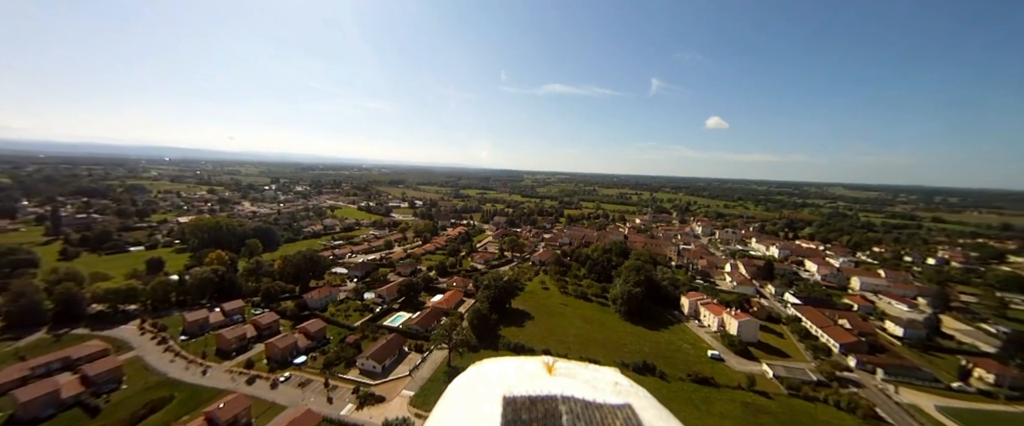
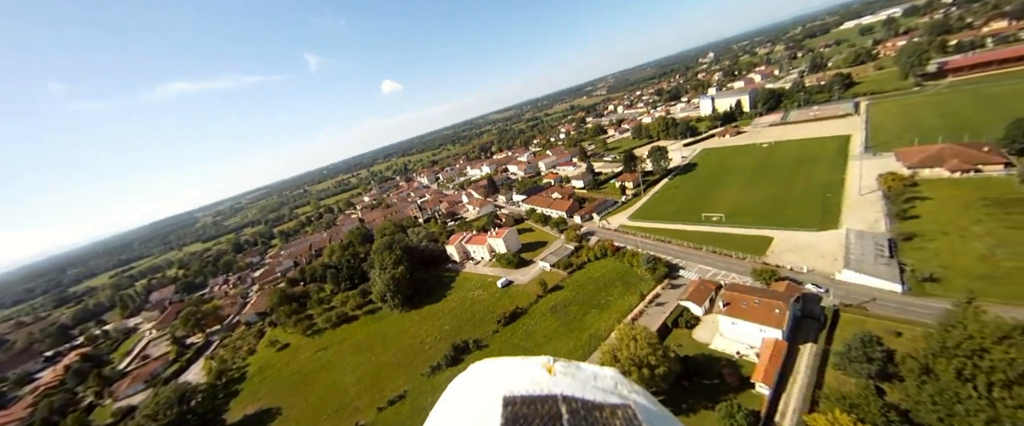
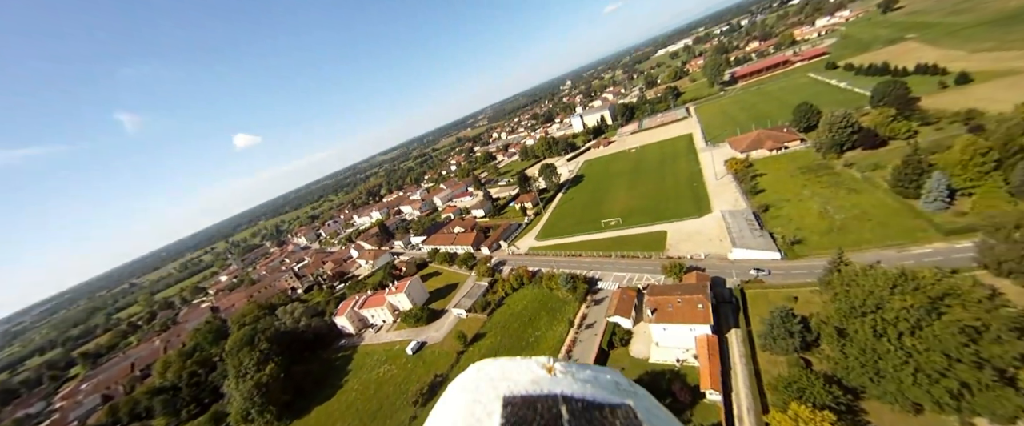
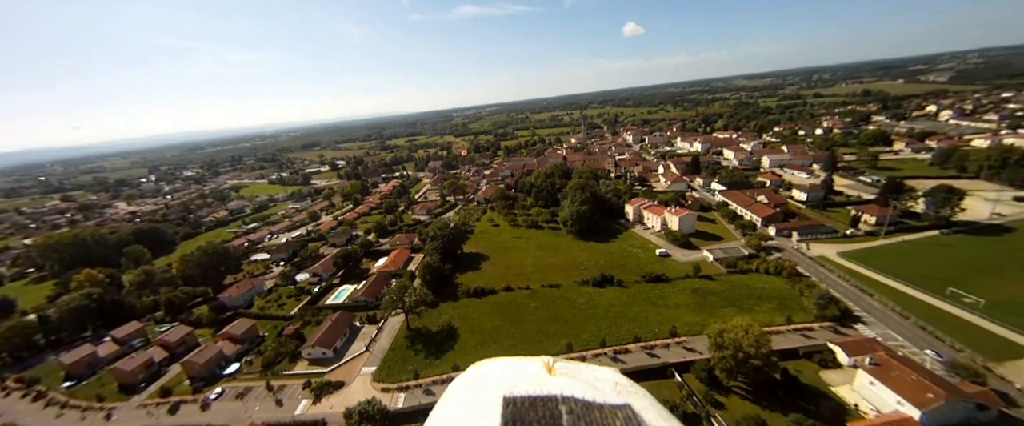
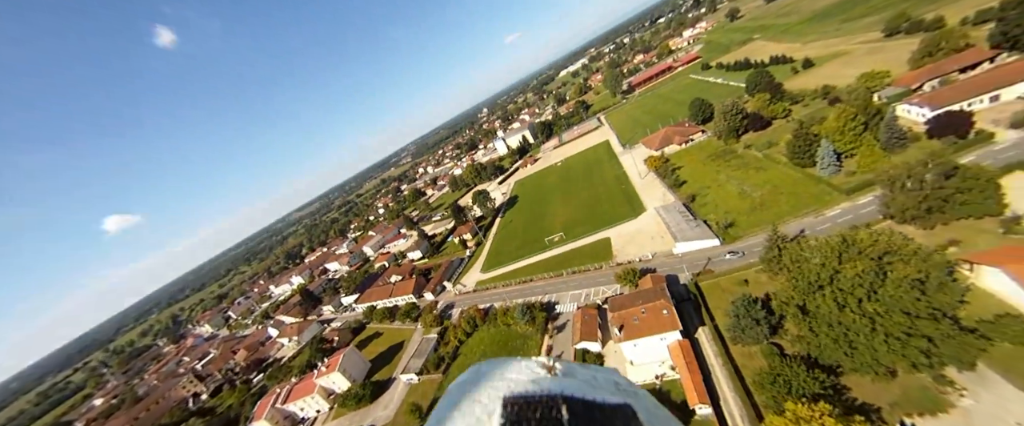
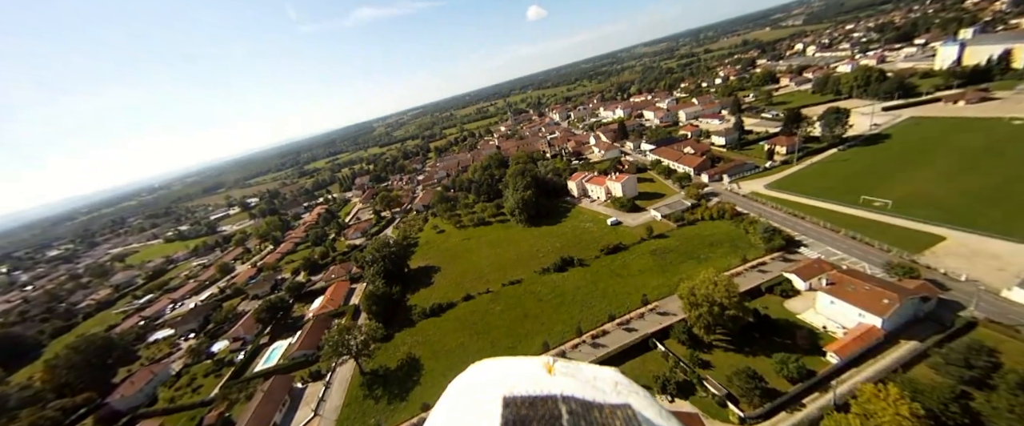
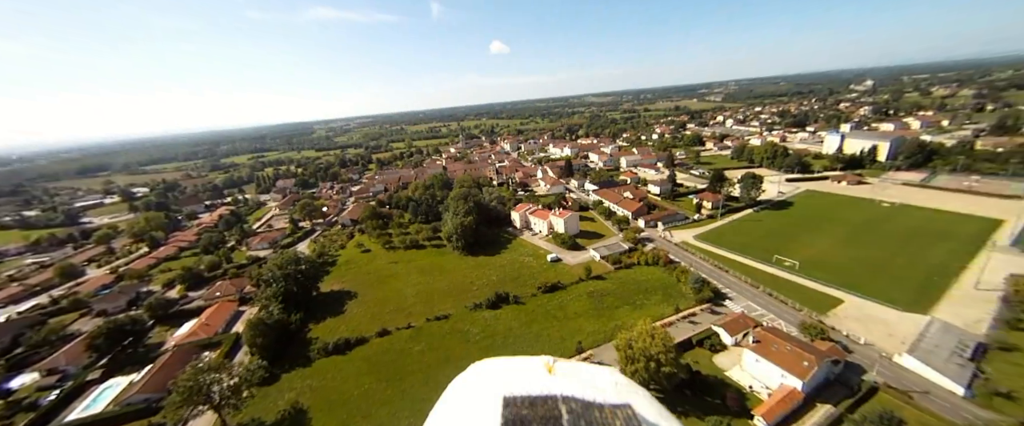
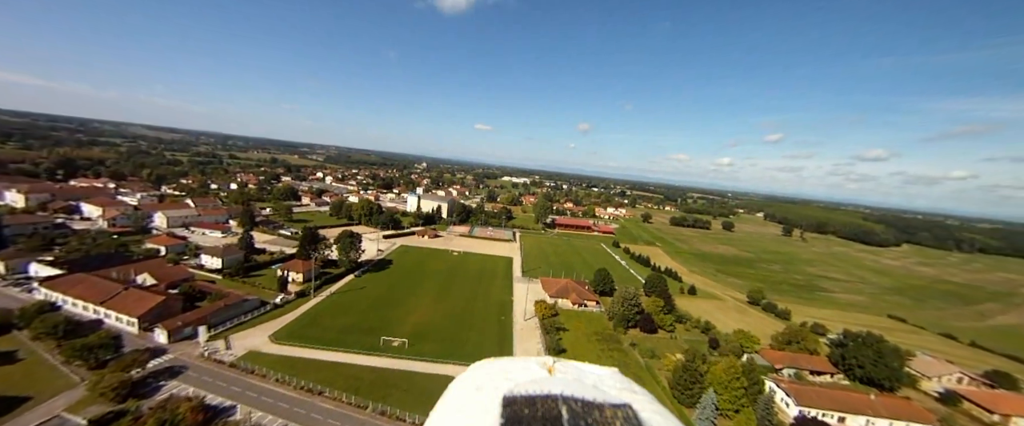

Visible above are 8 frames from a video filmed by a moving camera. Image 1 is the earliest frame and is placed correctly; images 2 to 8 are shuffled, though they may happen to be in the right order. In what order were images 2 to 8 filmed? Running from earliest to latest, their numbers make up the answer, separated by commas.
4, 6, 7, 2, 3, 5, 8
